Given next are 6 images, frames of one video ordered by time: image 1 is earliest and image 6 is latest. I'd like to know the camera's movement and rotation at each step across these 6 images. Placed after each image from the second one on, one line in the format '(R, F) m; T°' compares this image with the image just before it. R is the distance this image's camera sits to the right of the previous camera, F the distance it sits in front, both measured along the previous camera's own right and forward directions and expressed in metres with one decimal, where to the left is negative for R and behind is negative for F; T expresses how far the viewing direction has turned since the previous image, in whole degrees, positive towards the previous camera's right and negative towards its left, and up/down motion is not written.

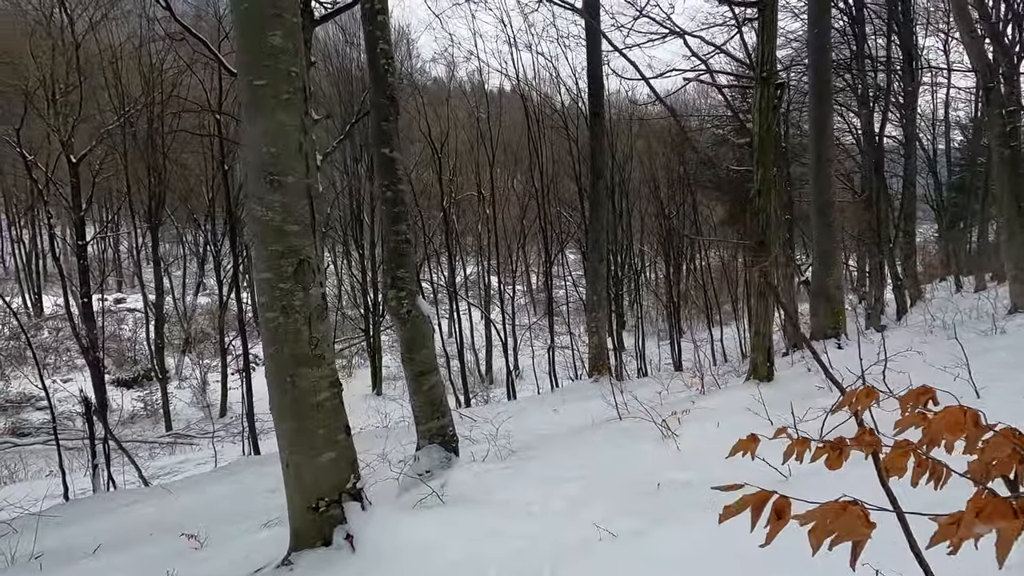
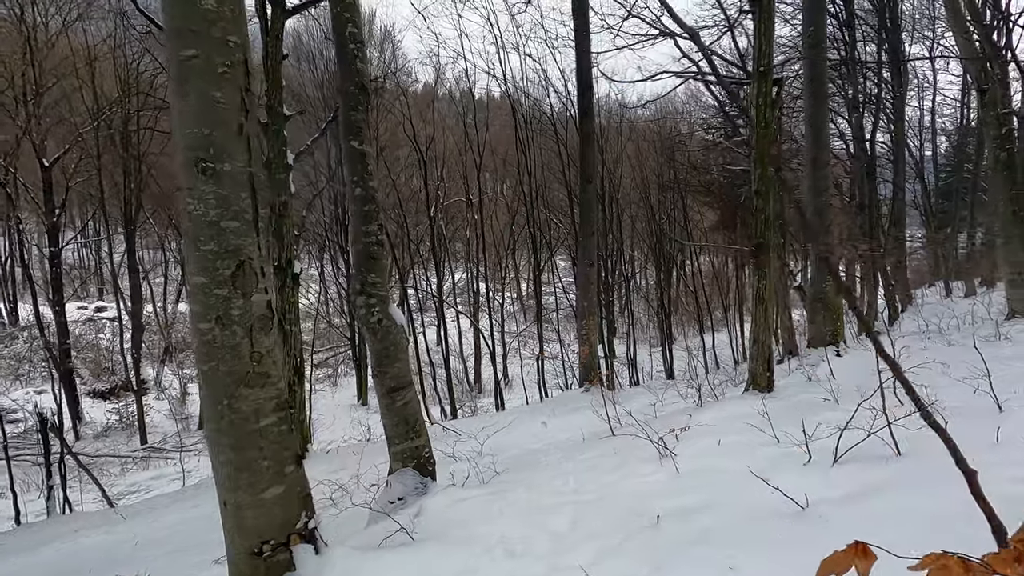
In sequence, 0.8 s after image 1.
(+0.1, +0.3) m; +1°
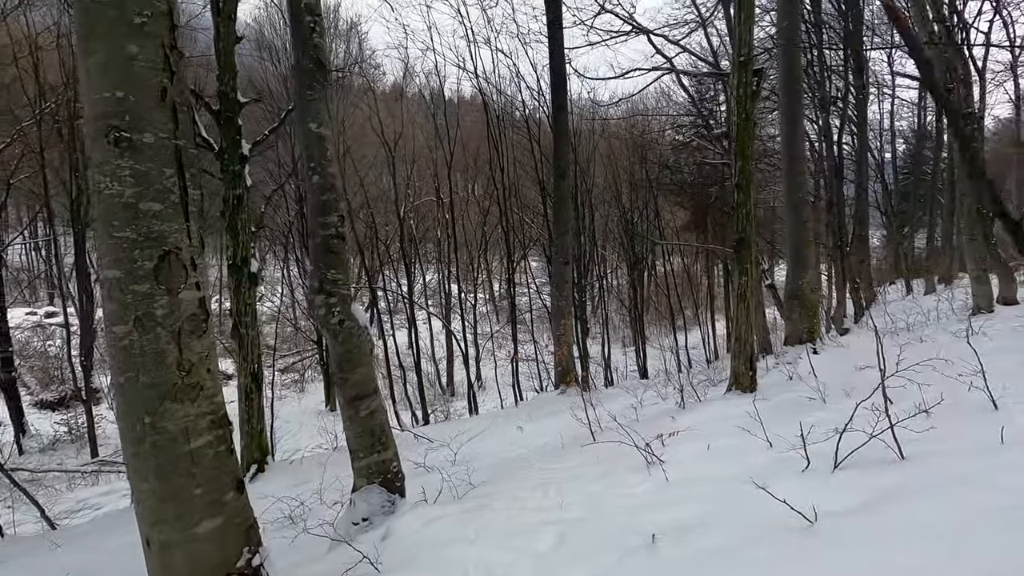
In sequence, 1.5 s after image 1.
(0.0, +0.3) m; +3°
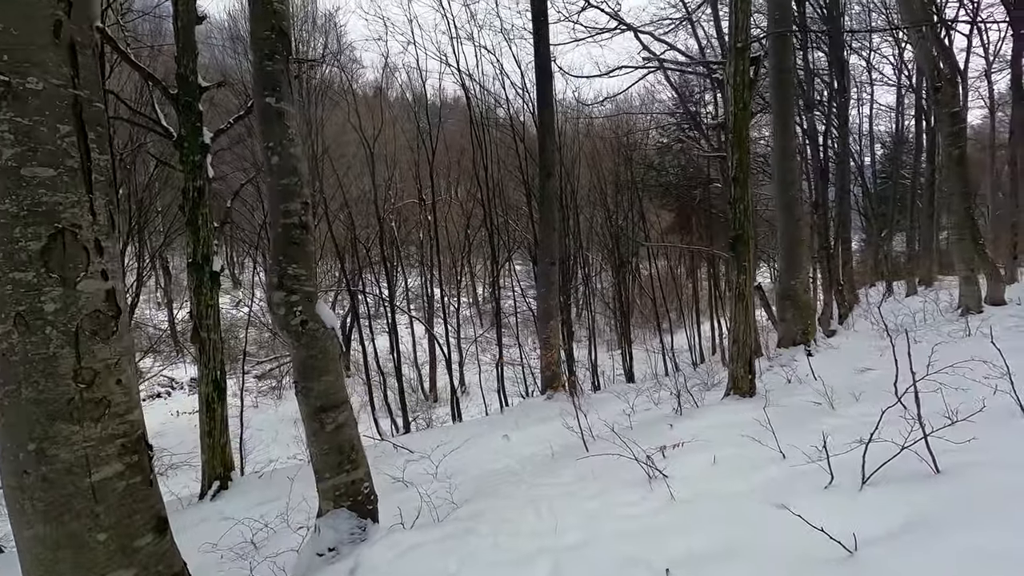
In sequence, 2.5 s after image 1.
(0.0, +0.3) m; +2°
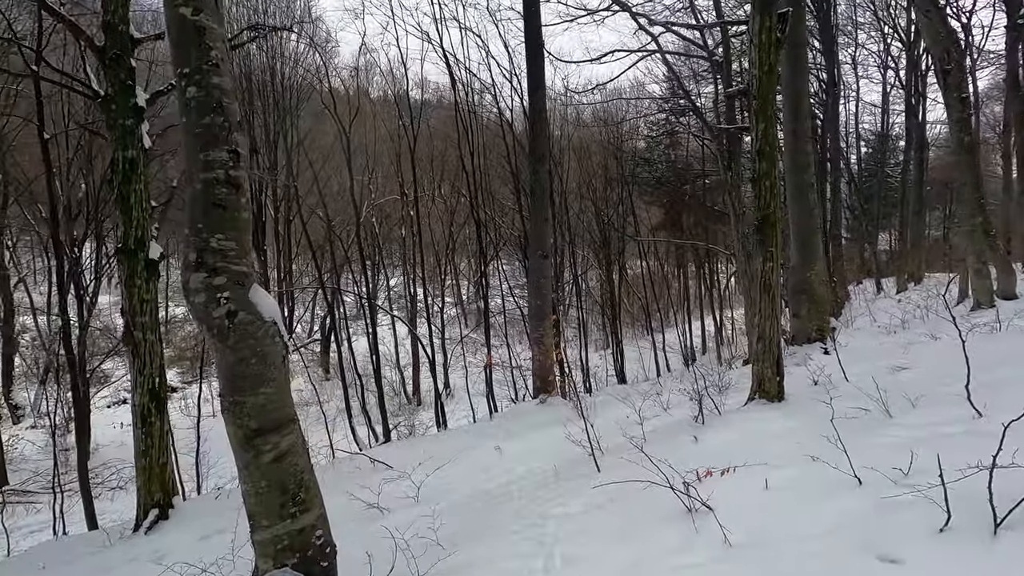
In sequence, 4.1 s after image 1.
(-0.1, +0.7) m; +2°
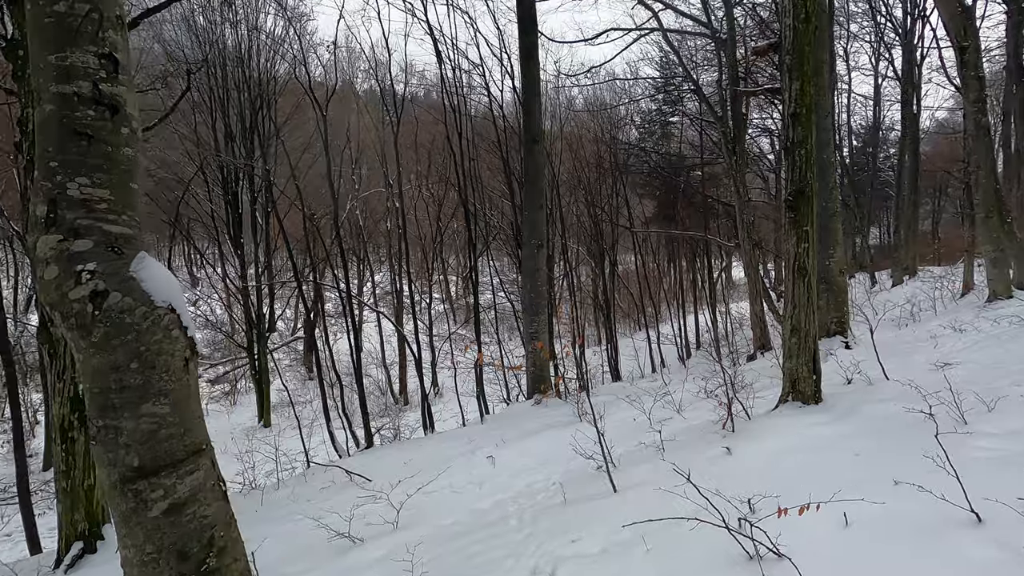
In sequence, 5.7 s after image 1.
(0.0, +0.6) m; +1°
